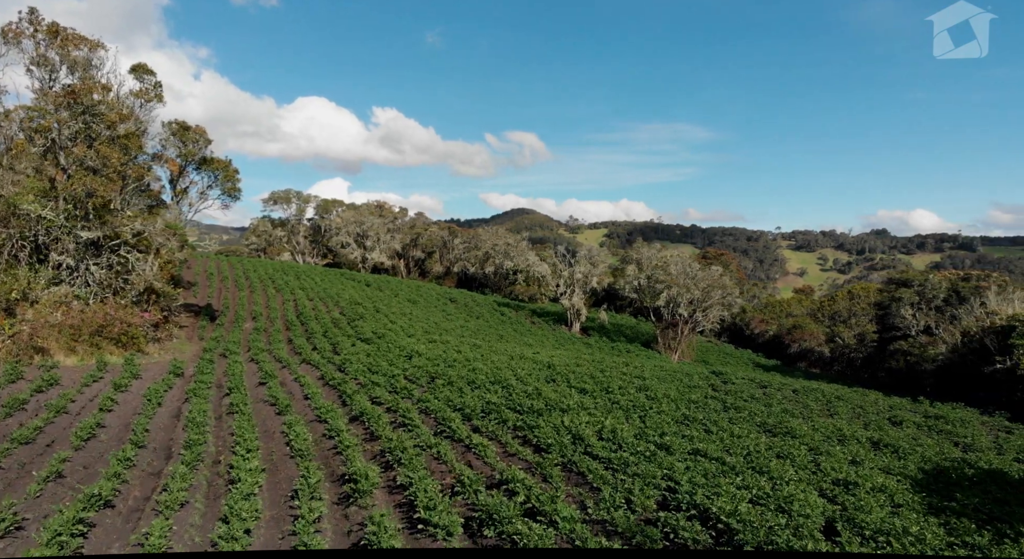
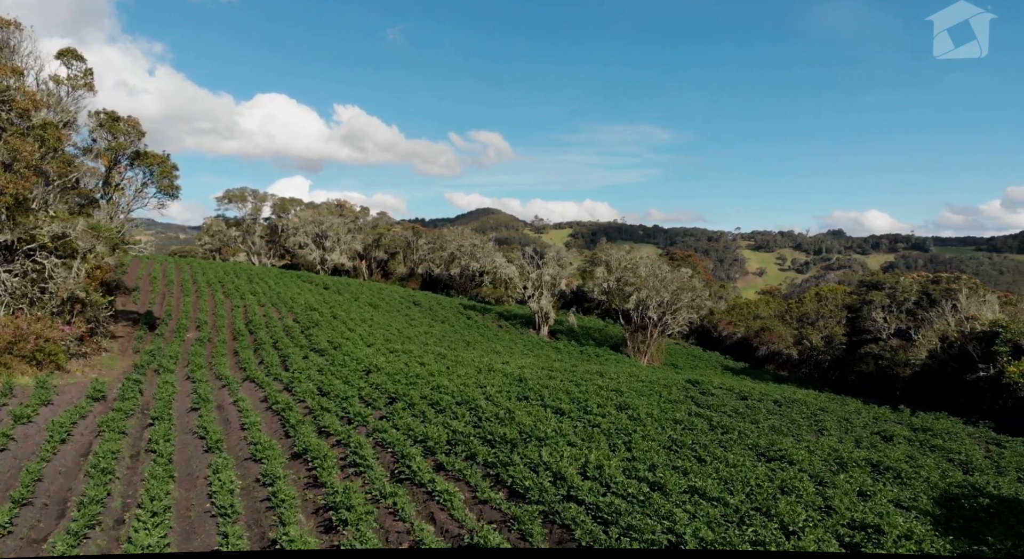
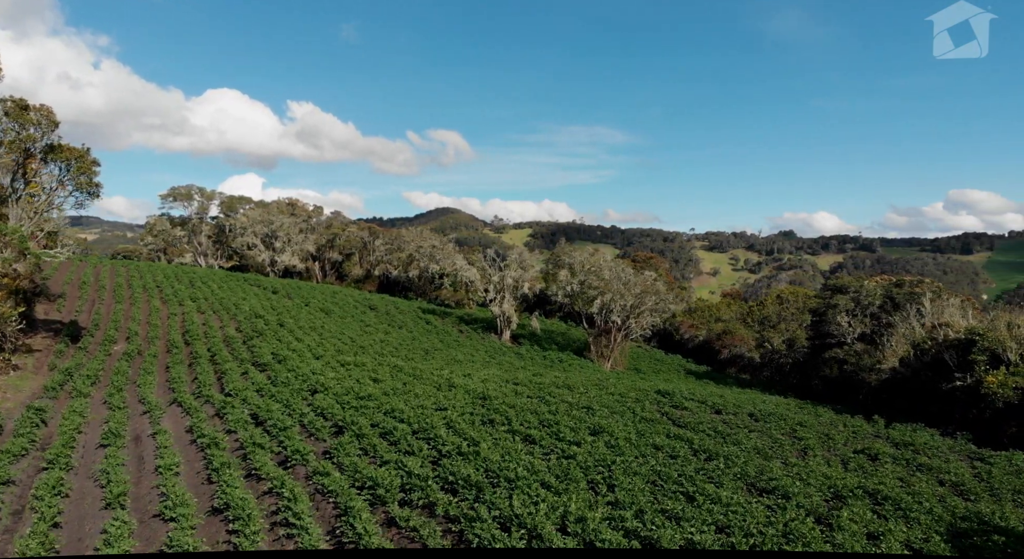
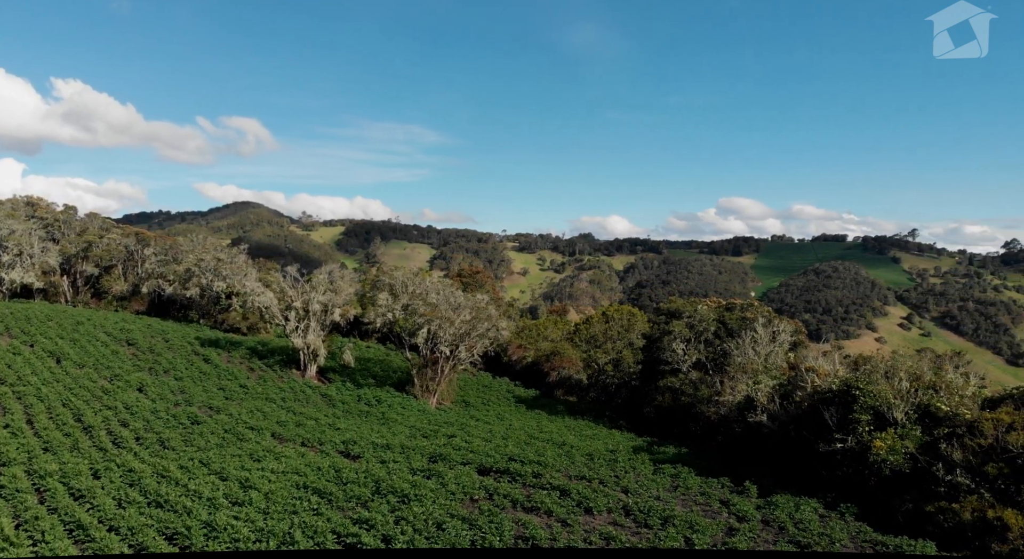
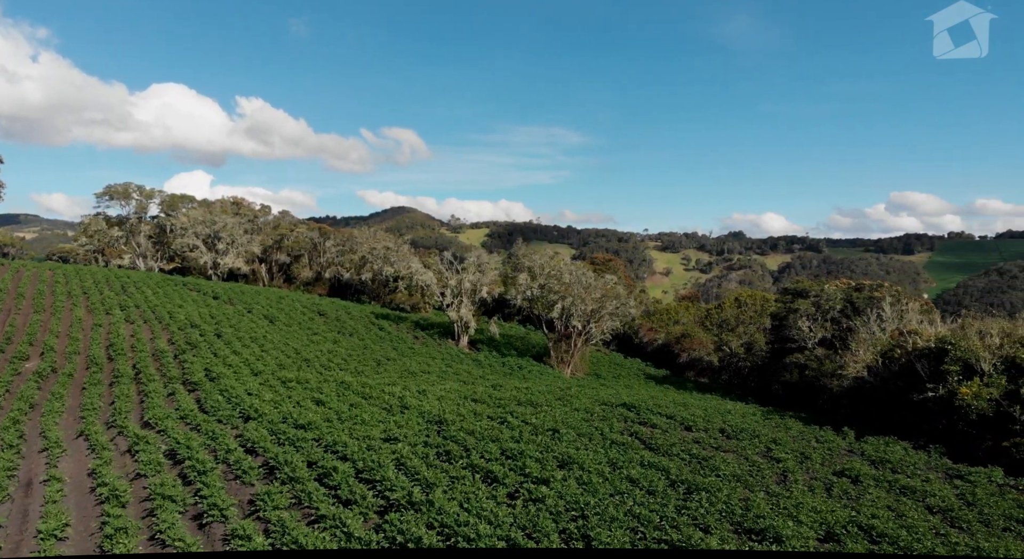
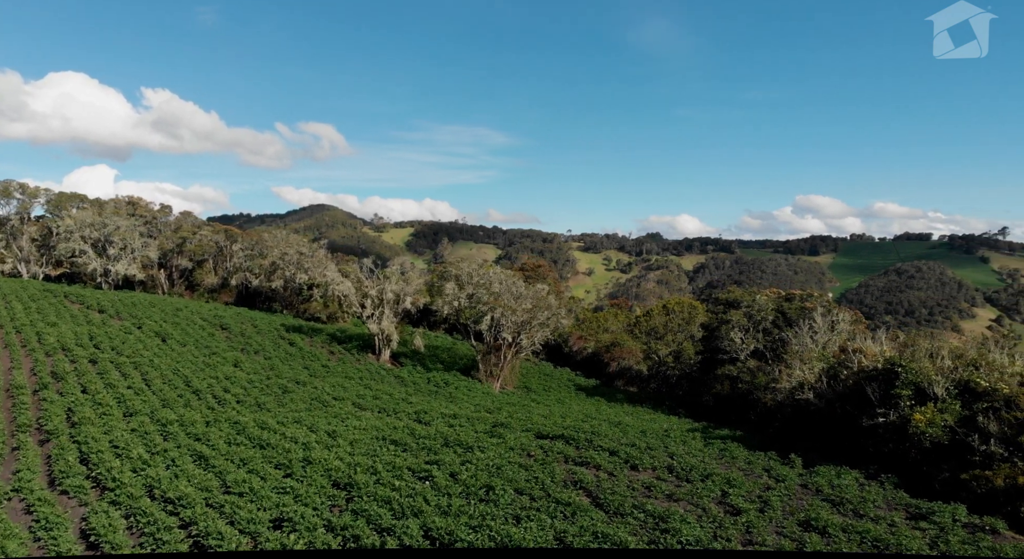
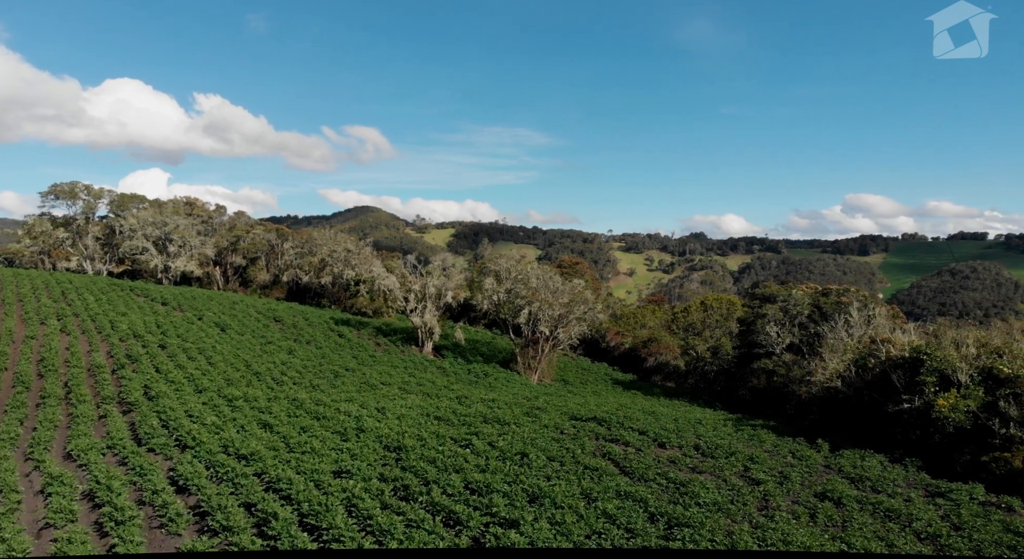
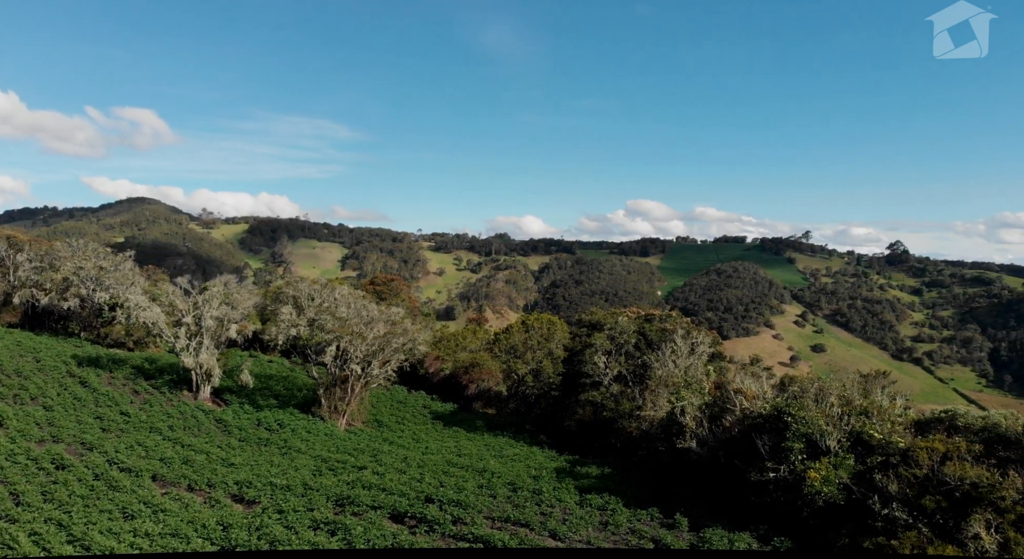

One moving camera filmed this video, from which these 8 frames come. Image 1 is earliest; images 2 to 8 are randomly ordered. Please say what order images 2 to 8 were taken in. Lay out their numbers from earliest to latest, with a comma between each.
2, 3, 5, 7, 6, 4, 8
